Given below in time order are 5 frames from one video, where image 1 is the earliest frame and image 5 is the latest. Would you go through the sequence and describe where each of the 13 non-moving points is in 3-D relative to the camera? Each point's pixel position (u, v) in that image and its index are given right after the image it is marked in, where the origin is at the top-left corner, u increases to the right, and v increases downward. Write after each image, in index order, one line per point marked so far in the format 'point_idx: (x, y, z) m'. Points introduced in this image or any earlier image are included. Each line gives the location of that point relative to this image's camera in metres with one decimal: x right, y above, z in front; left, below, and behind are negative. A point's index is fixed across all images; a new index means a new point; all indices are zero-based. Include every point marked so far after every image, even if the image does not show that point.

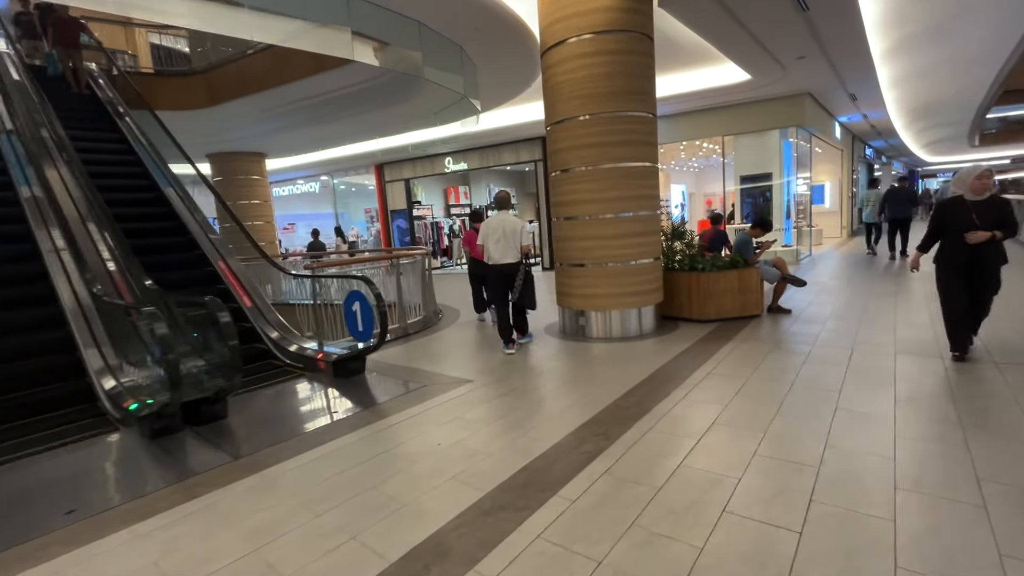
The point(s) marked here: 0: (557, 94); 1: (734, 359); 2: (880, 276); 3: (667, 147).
0: (+0.5, +2.2, +5.3) m
1: (+2.0, -0.6, +4.3) m
2: (+6.8, +0.3, +8.9) m
3: (+3.9, +3.5, +12.0) m
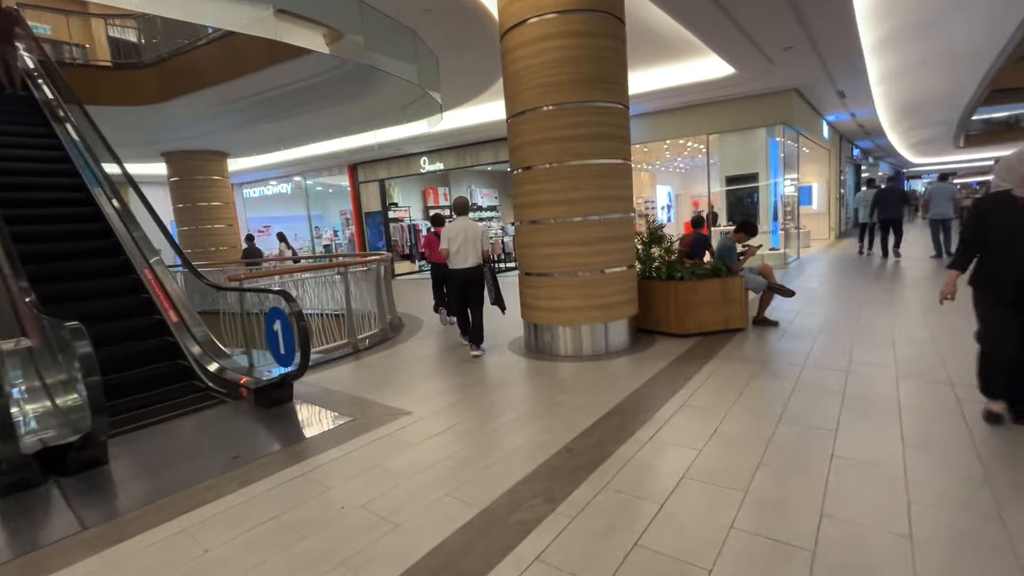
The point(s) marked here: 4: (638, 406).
0: (+0.1, +2.0, +4.7) m
1: (+1.6, -0.7, +3.7) m
2: (+6.3, +0.2, +8.4) m
3: (+3.3, +3.4, +11.5) m
4: (+0.9, -0.8, +3.4) m
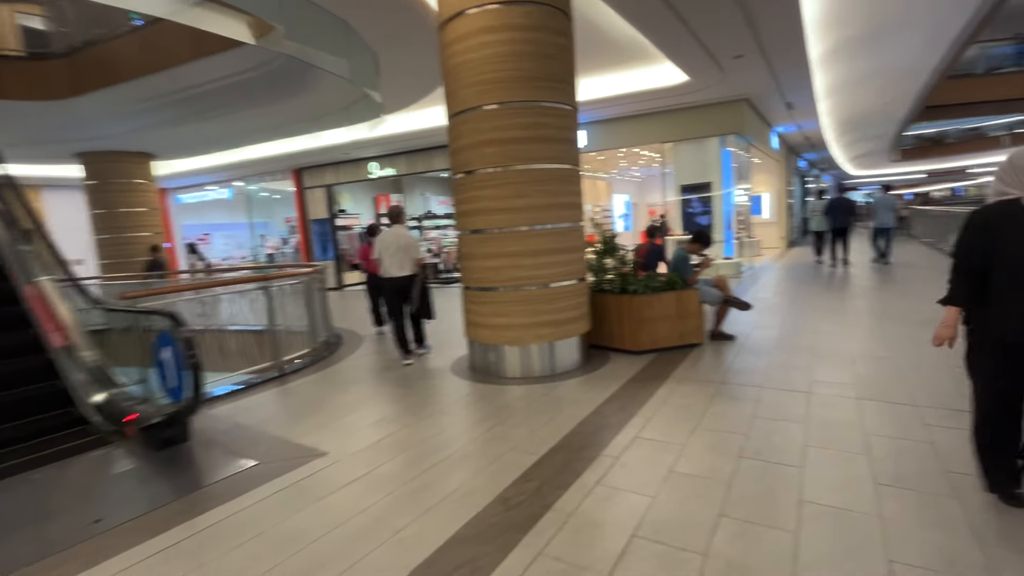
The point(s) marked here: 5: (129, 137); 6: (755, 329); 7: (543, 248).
0: (-0.5, +1.9, +4.3) m
1: (+1.1, -0.9, +3.4) m
2: (+5.4, 0.0, +8.4) m
3: (+2.2, +3.2, +11.3) m
4: (+0.5, -1.0, +3.1) m
5: (-8.0, +3.1, +10.0) m
6: (+2.8, -0.5, +5.5) m
7: (+0.3, +0.4, +4.3) m
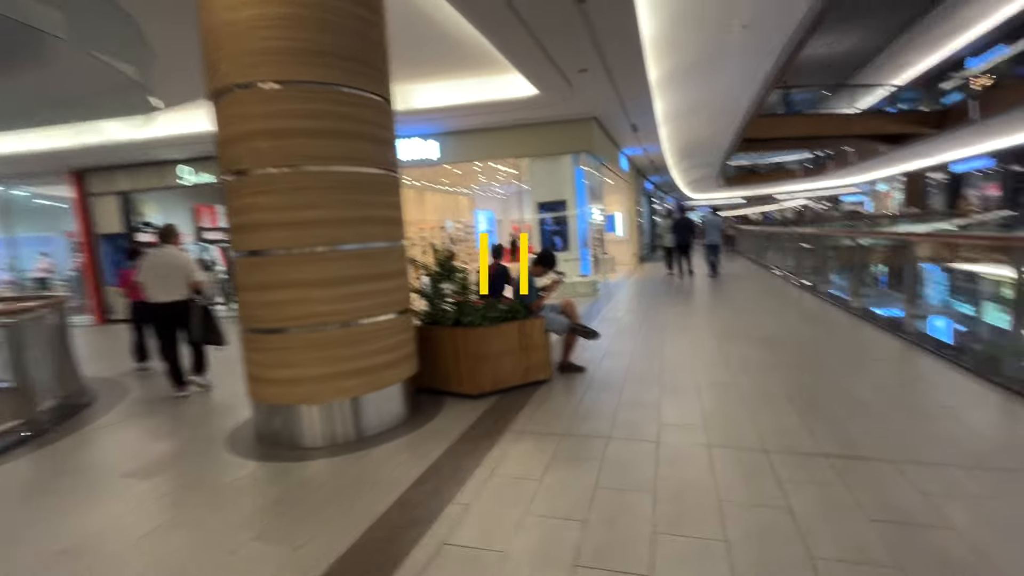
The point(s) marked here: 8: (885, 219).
0: (-1.9, +1.6, +3.2) m
1: (-0.1, -1.1, +2.6) m
2: (+2.8, -0.3, +8.6) m
3: (-1.2, +2.7, +10.7) m
4: (-0.6, -1.2, +2.1) m
5: (-10.7, +2.5, +6.9) m
6: (+1.0, -0.7, +5.1) m
7: (-1.2, +0.1, +3.3) m
8: (+6.6, +1.2, +8.6) m
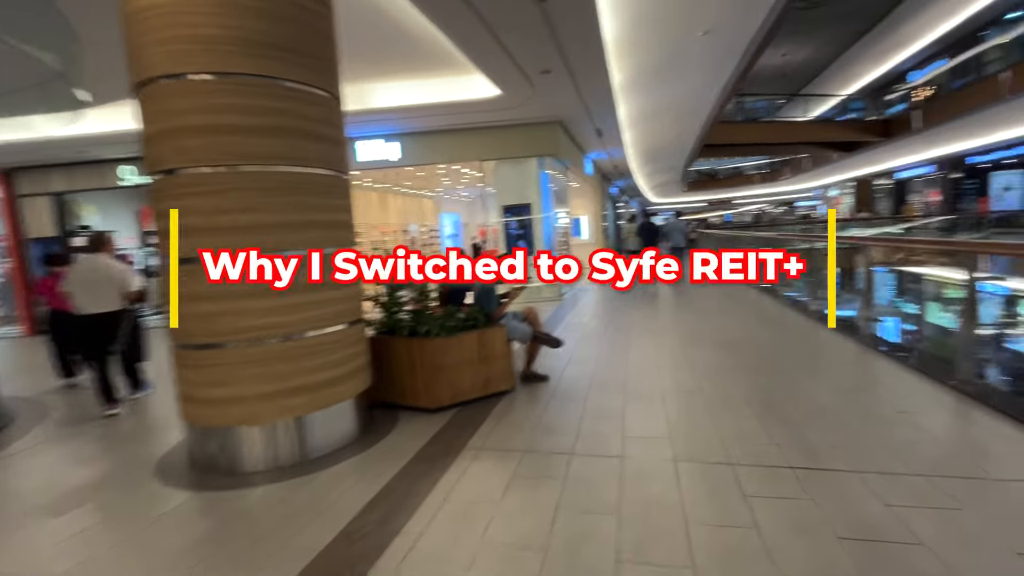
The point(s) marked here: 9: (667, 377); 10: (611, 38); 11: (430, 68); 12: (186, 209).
0: (-2.2, +1.5, +2.9) m
1: (-0.3, -1.1, +2.4) m
2: (+2.2, -0.4, +8.6) m
3: (-1.9, +2.6, +10.4) m
4: (-0.8, -1.2, +1.9) m
5: (-11.2, +2.3, +6.0) m
6: (+0.6, -0.8, +5.0) m
7: (-1.4, 0.0, +3.1) m
8: (+6.0, +1.2, +8.8) m
9: (+1.4, -0.8, +4.3) m
10: (+1.4, +3.5, +6.8) m
11: (-1.3, +3.4, +7.5) m
12: (-2.0, +0.5, +2.9) m
